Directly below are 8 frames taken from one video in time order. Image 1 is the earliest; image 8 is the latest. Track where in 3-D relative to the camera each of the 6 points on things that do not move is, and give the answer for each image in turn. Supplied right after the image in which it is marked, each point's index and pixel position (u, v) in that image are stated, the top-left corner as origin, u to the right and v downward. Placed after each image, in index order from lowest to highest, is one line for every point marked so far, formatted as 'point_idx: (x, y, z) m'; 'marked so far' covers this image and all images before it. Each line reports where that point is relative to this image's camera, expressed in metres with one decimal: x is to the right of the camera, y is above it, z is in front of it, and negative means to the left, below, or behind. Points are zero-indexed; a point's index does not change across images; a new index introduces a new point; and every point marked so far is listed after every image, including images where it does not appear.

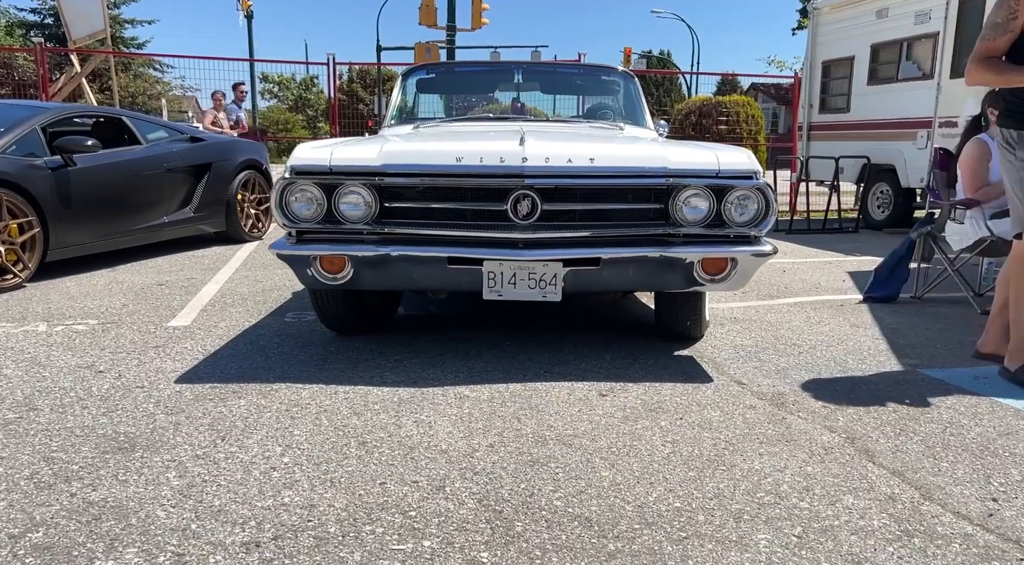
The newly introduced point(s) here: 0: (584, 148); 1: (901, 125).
0: (+0.4, +0.7, +3.5) m
1: (+4.7, +1.9, +8.6) m
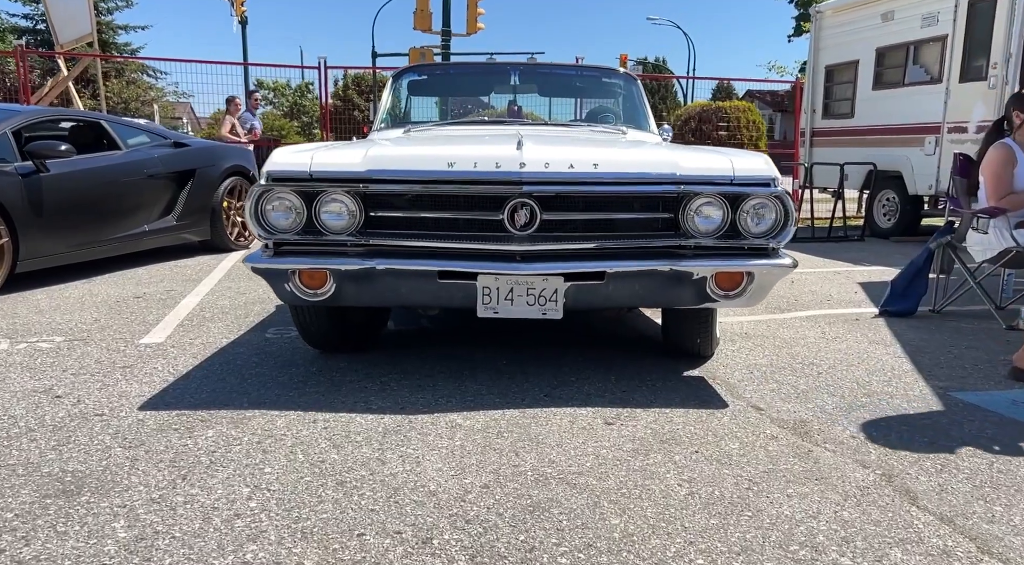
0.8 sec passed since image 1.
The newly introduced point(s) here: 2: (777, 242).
0: (+0.3, +0.6, +3.2) m
1: (+4.7, +1.8, +8.4) m
2: (+1.2, +0.2, +3.1) m
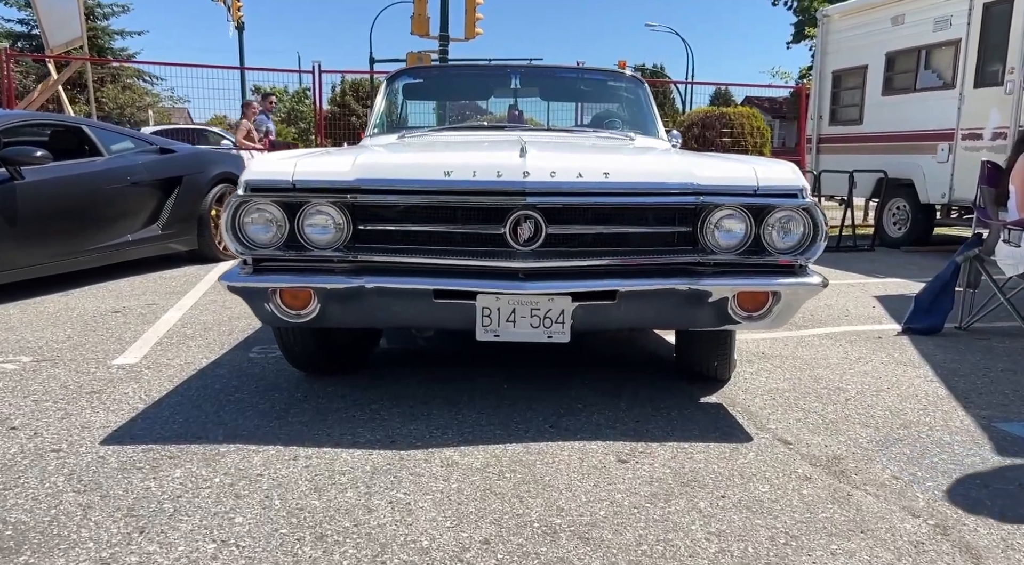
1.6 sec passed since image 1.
0: (+0.4, +0.5, +3.0) m
1: (+4.7, +1.7, +8.1) m
2: (+1.2, +0.1, +2.8) m
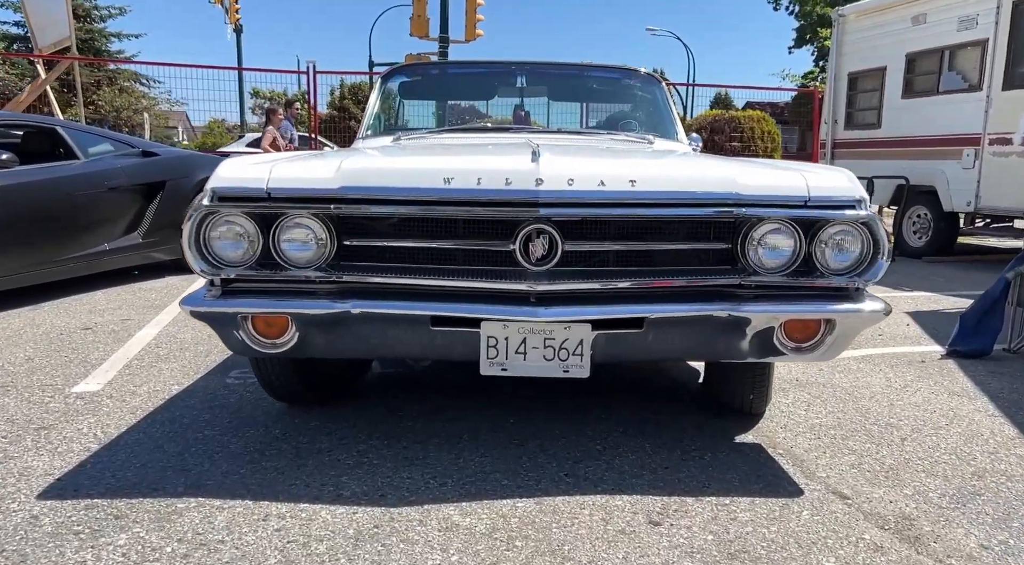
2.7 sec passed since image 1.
0: (+0.4, +0.4, +2.6) m
1: (+4.7, +1.5, +7.7) m
2: (+1.2, 0.0, +2.4) m
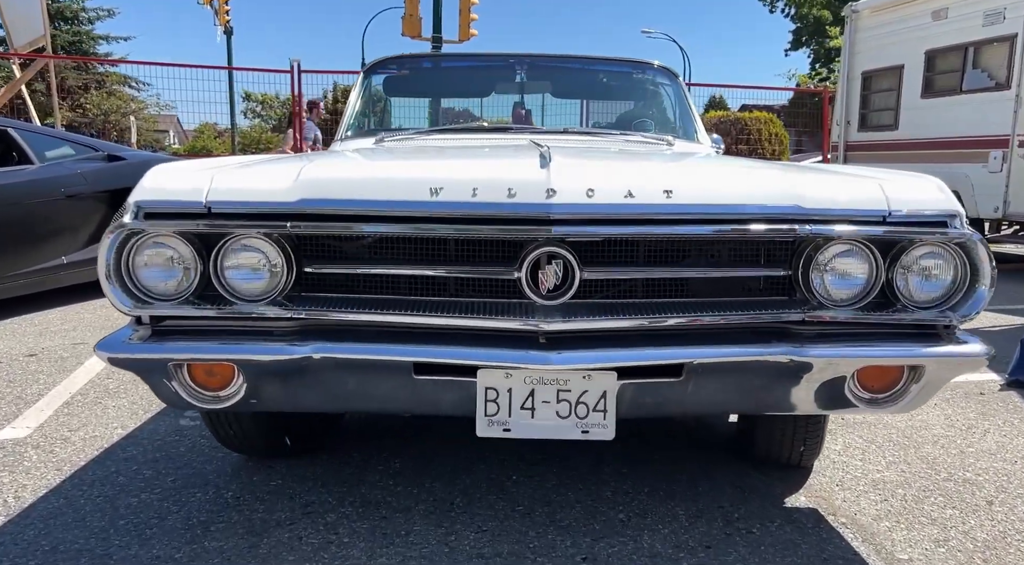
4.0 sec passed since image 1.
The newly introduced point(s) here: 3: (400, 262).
0: (+0.4, +0.3, +2.1) m
1: (+4.7, +1.4, +7.3) m
2: (+1.2, -0.1, +1.9) m
3: (-0.3, +0.1, +2.0) m
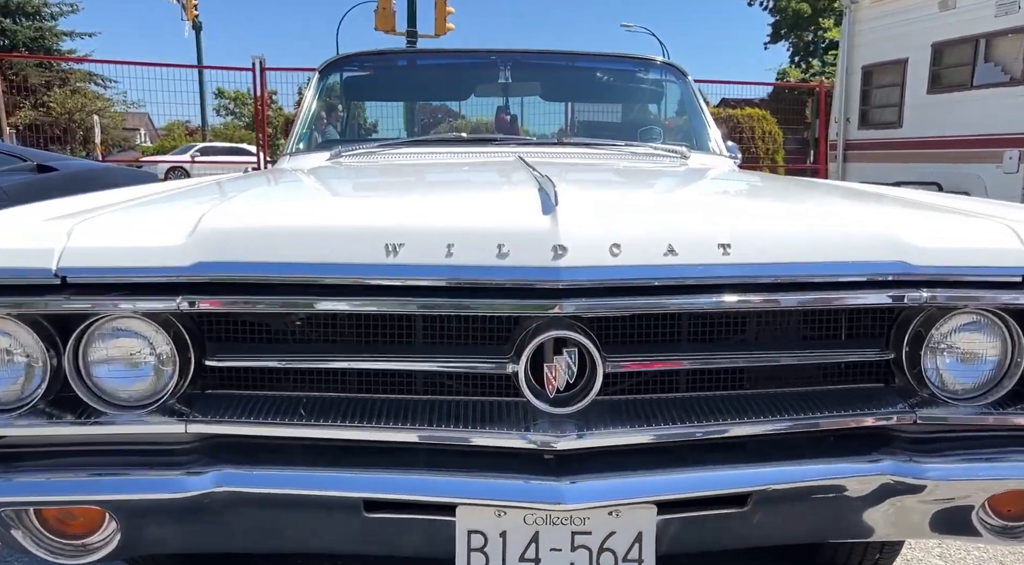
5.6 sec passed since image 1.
0: (+0.4, +0.1, +1.5) m
1: (+4.5, +1.3, +6.8) m
2: (+1.2, -0.3, +1.4) m
3: (-0.3, -0.1, +1.4) m
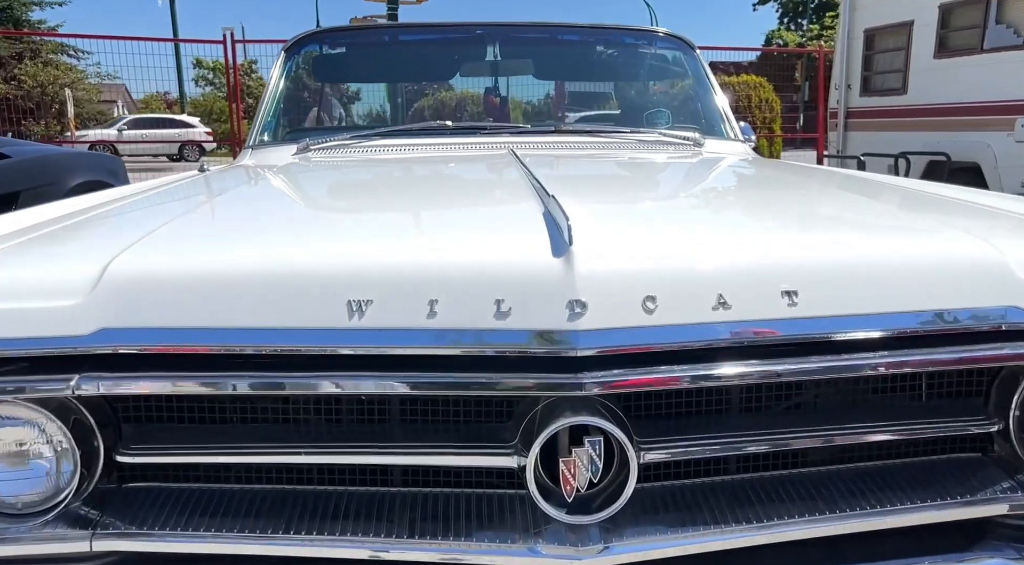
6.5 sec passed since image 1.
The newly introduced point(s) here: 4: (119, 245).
0: (+0.4, +0.1, +1.2) m
1: (+4.4, +1.6, +6.5) m
2: (+1.2, -0.3, +1.1) m
3: (-0.3, -0.2, +1.1) m
4: (-0.7, +0.1, +1.2) m
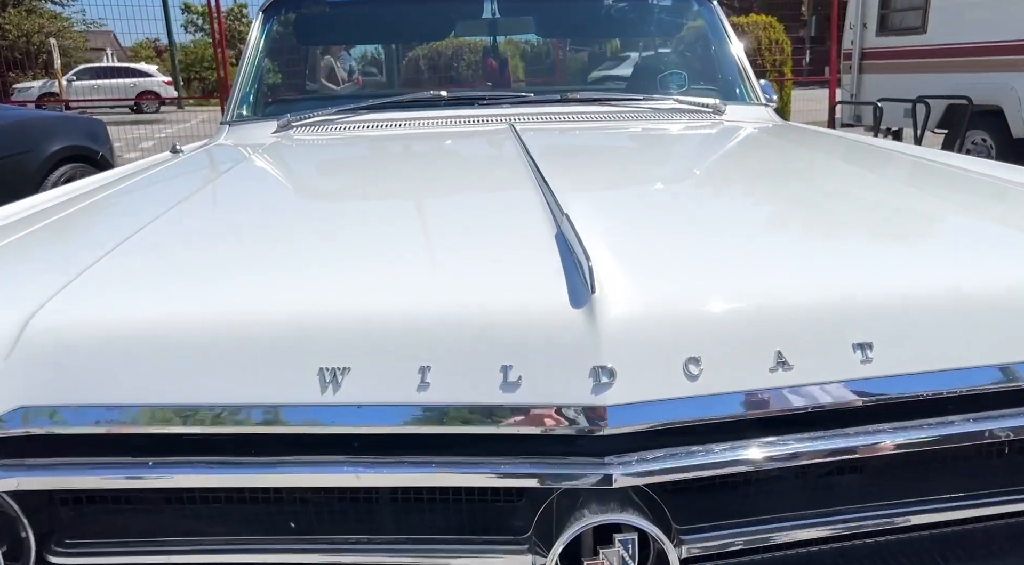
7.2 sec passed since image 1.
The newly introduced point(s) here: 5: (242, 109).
0: (+0.4, 0.0, +1.0) m
1: (+4.4, +2.0, +6.2) m
2: (+1.2, -0.4, +0.9) m
3: (-0.3, -0.3, +0.9) m
4: (-0.7, 0.0, +1.0) m
5: (-1.0, +0.7, +2.6) m
